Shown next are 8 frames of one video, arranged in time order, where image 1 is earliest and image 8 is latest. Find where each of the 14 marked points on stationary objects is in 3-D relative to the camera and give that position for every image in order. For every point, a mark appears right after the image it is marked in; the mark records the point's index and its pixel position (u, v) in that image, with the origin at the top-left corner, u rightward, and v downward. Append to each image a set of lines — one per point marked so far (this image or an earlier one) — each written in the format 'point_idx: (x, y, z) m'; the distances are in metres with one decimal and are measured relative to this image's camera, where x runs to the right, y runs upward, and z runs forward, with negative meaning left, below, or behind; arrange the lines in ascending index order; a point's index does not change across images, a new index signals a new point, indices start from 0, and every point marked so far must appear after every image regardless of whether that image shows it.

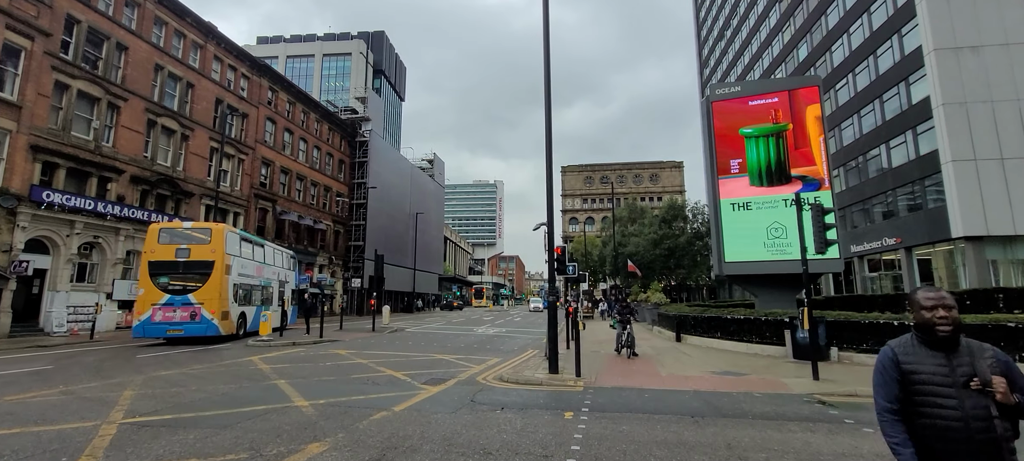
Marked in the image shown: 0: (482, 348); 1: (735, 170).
0: (-1.1, -4.2, +17.4) m
1: (+8.1, +2.2, +17.6) m
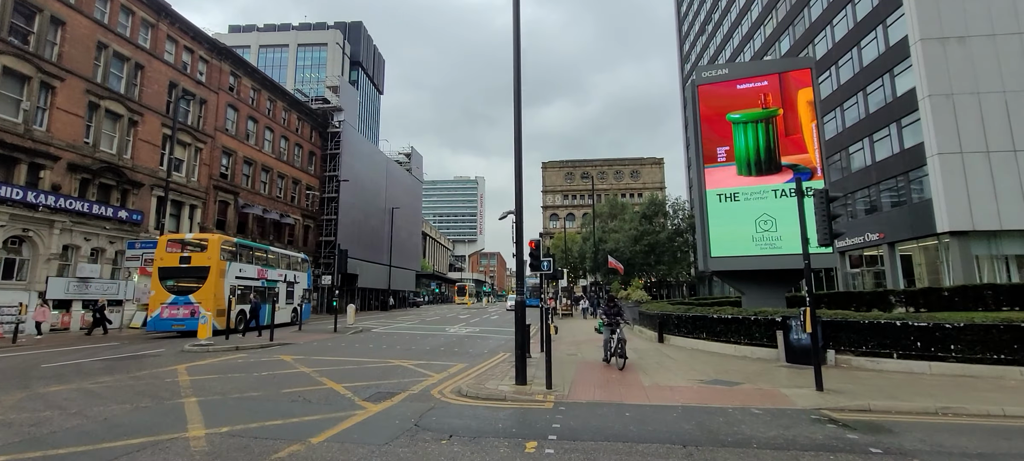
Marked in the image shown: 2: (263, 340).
0: (-2.1, -4.0, +15.9) m
1: (+7.1, +2.5, +16.4) m
2: (-8.9, -3.9, +17.3) m
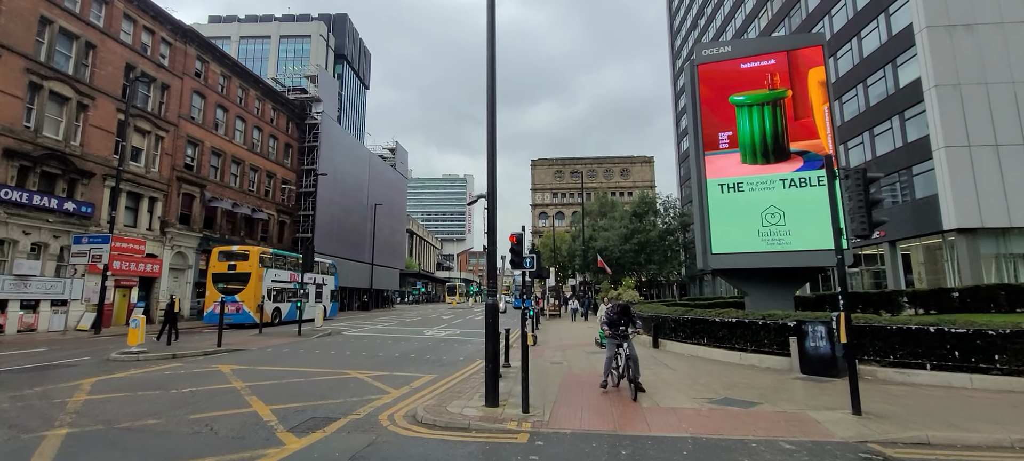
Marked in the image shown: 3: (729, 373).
0: (-2.7, -3.7, +14.1) m
1: (+6.5, +2.6, +14.9) m
2: (-9.6, -3.6, +15.4) m
3: (+4.9, -3.2, +10.9) m
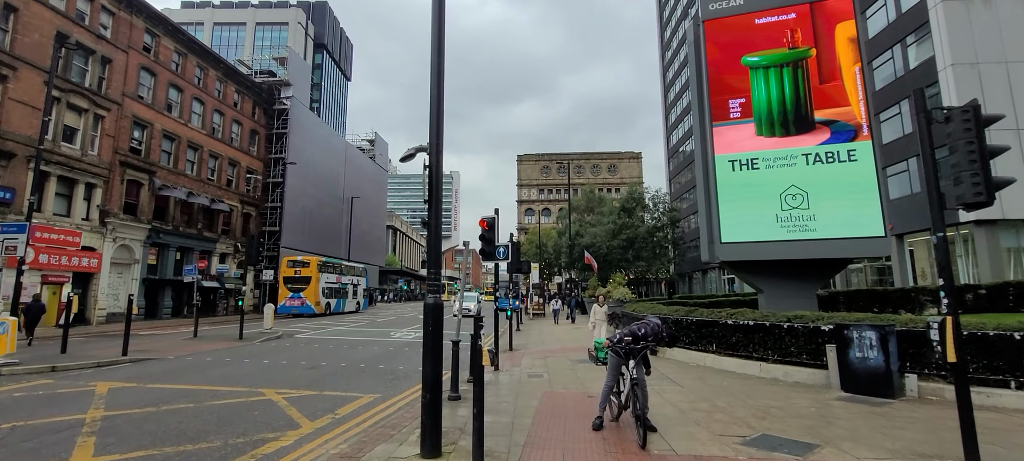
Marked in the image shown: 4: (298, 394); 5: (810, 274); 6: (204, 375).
0: (-3.4, -3.3, +11.6) m
1: (+5.8, +3.0, +12.5) m
2: (-10.3, -3.2, +12.7) m
3: (+4.3, -2.9, +8.6) m
4: (-3.9, -2.9, +8.7) m
5: (+7.6, -1.1, +12.4) m
6: (-6.7, -3.1, +10.5) m
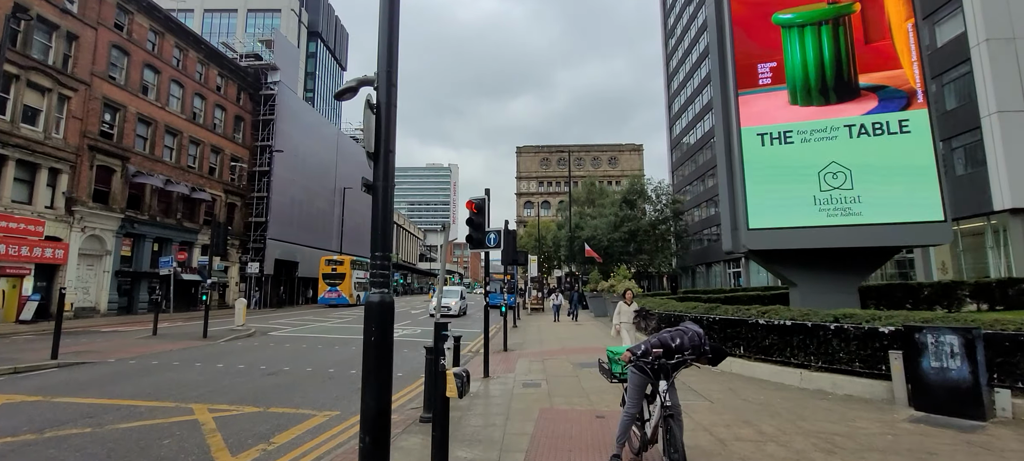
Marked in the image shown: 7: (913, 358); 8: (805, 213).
0: (-3.6, -3.0, +9.9) m
1: (+5.6, +3.4, +10.8) m
2: (-10.5, -2.8, +11.0) m
3: (+4.1, -2.6, +6.9) m
4: (-4.0, -2.6, +7.0) m
5: (+7.4, -0.8, +10.7) m
6: (-6.8, -2.8, +8.8) m
7: (+5.7, -1.8, +6.9) m
8: (+6.2, +0.4, +10.3) m
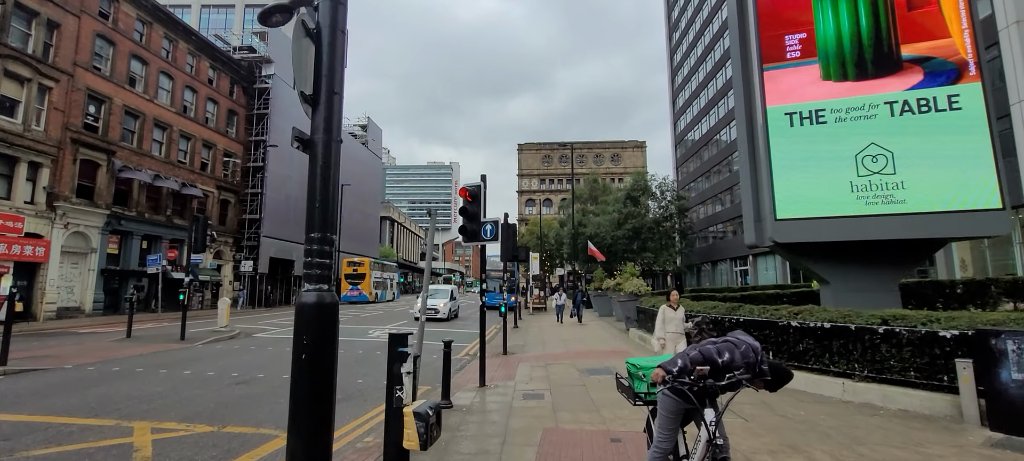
0: (-3.6, -2.8, +8.8) m
1: (+5.6, +3.5, +9.7) m
2: (-10.5, -2.7, +10.0) m
3: (+4.1, -2.4, +5.8) m
4: (-4.0, -2.4, +5.9) m
5: (+7.4, -0.6, +9.5) m
6: (-6.8, -2.6, +7.7) m
7: (+5.7, -1.6, +5.8) m
8: (+6.2, +0.6, +9.2) m
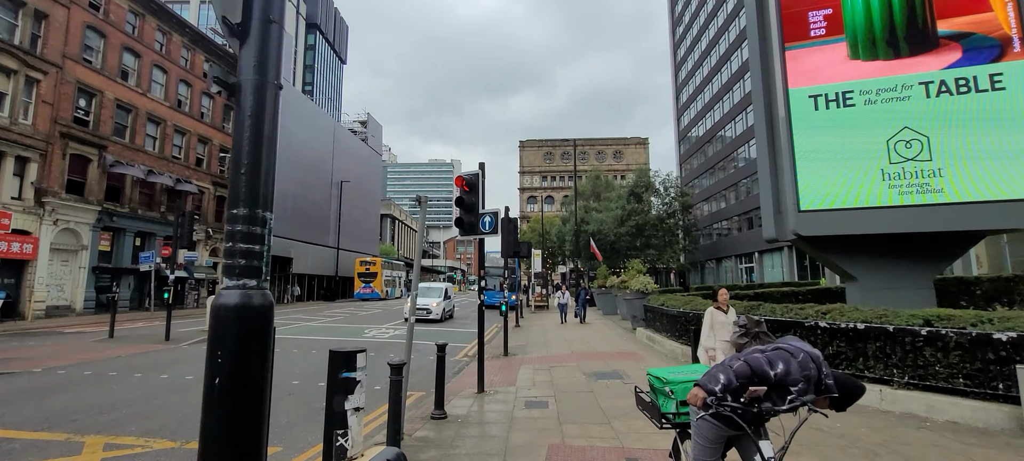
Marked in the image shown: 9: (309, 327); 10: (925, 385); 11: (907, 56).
0: (-3.6, -2.7, +8.1) m
1: (+5.6, +3.7, +8.9) m
2: (-10.5, -2.6, +9.3) m
3: (+4.1, -2.3, +5.1) m
4: (-4.0, -2.3, +5.2) m
5: (+7.4, -0.4, +8.8) m
6: (-6.8, -2.5, +7.1) m
7: (+5.7, -1.5, +5.1) m
8: (+6.2, +0.7, +8.5) m
9: (-7.9, -3.8, +19.0) m
10: (+5.3, -2.0, +6.3) m
11: (+6.8, +3.0, +8.4) m
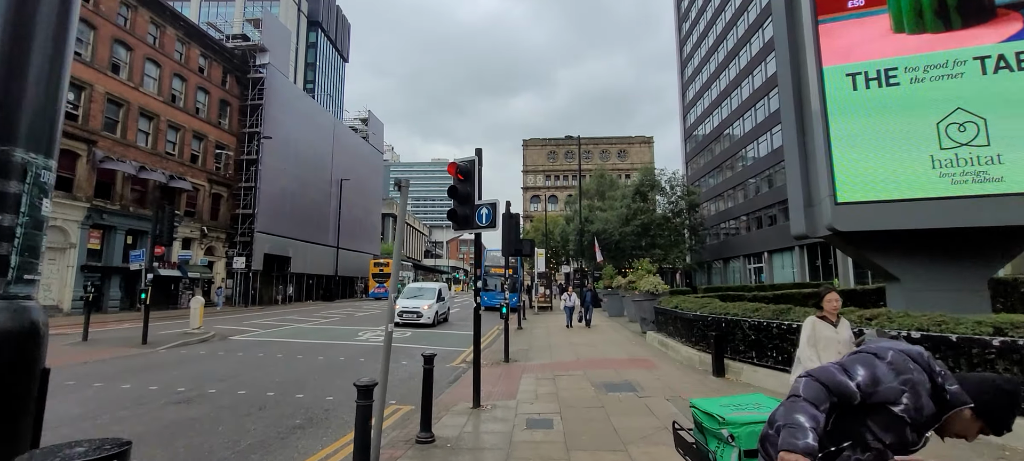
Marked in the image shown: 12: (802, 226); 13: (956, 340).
0: (-3.6, -2.6, +7.2) m
1: (+5.7, +3.8, +8.0) m
2: (-10.5, -2.5, +8.4) m
3: (+4.1, -2.2, +4.1) m
4: (-4.0, -2.2, +4.3) m
5: (+7.5, -0.4, +7.8) m
6: (-6.8, -2.4, +6.2) m
7: (+5.7, -1.4, +4.1) m
8: (+6.2, +0.8, +7.5) m
9: (-7.9, -3.7, +18.2) m
10: (+5.3, -1.9, +5.4) m
11: (+6.8, +3.1, +7.4) m
12: (+5.1, +0.1, +8.4) m
13: (+5.2, -1.3, +5.7) m
